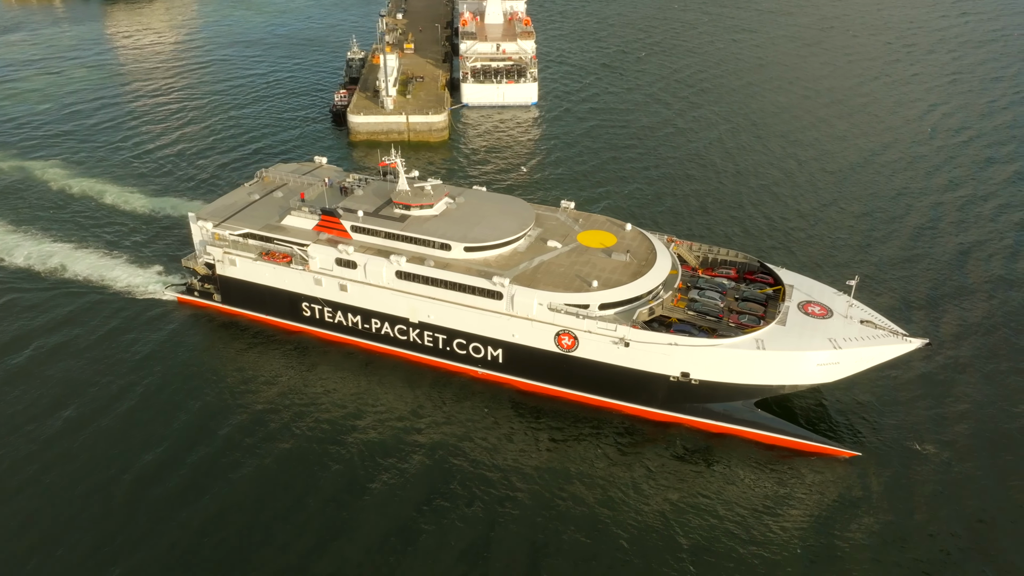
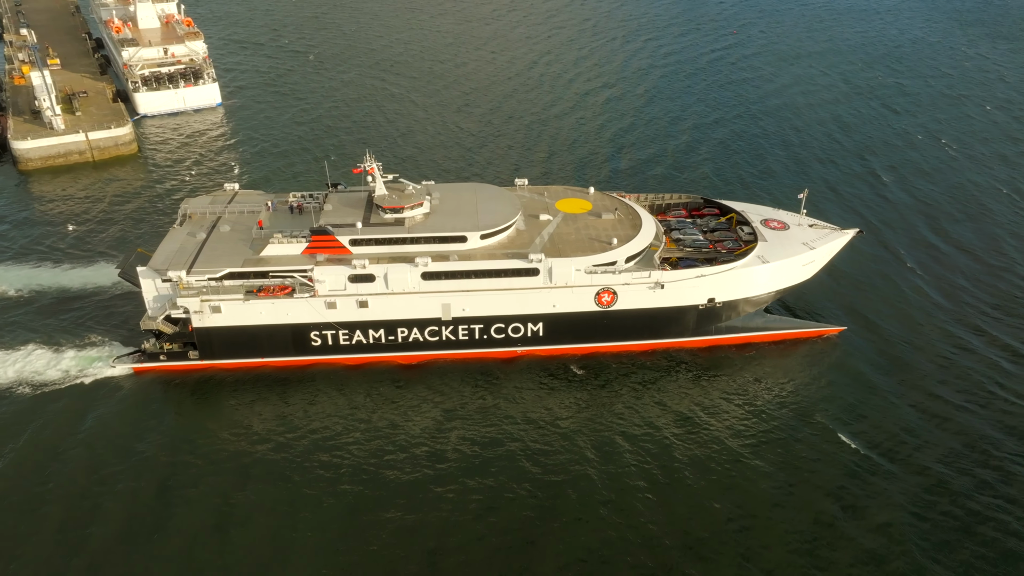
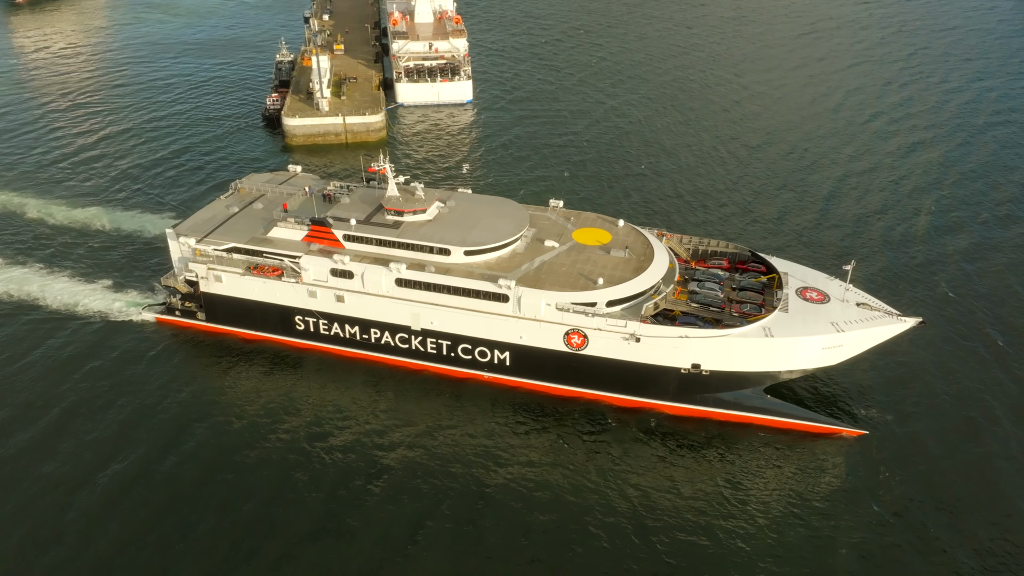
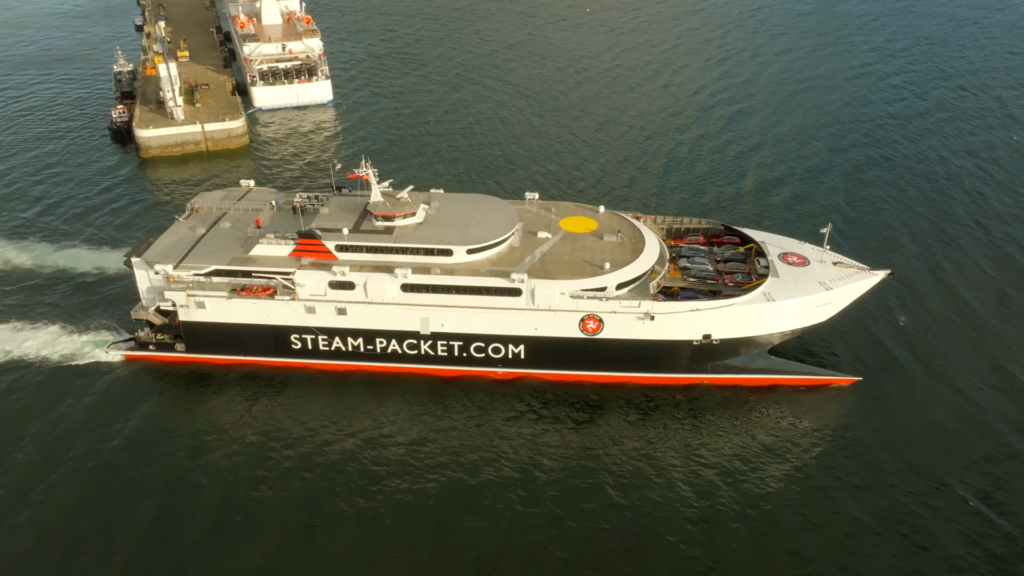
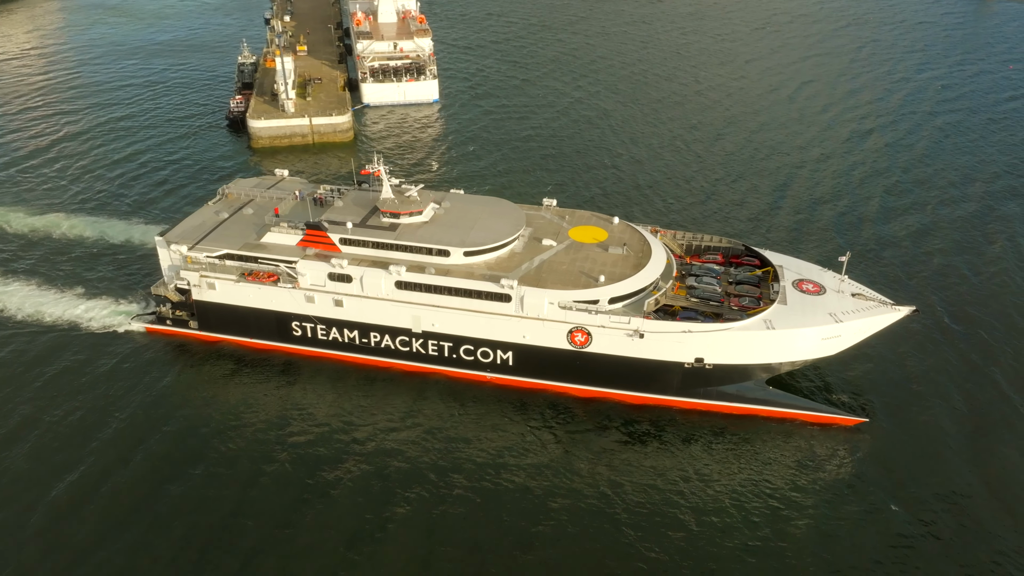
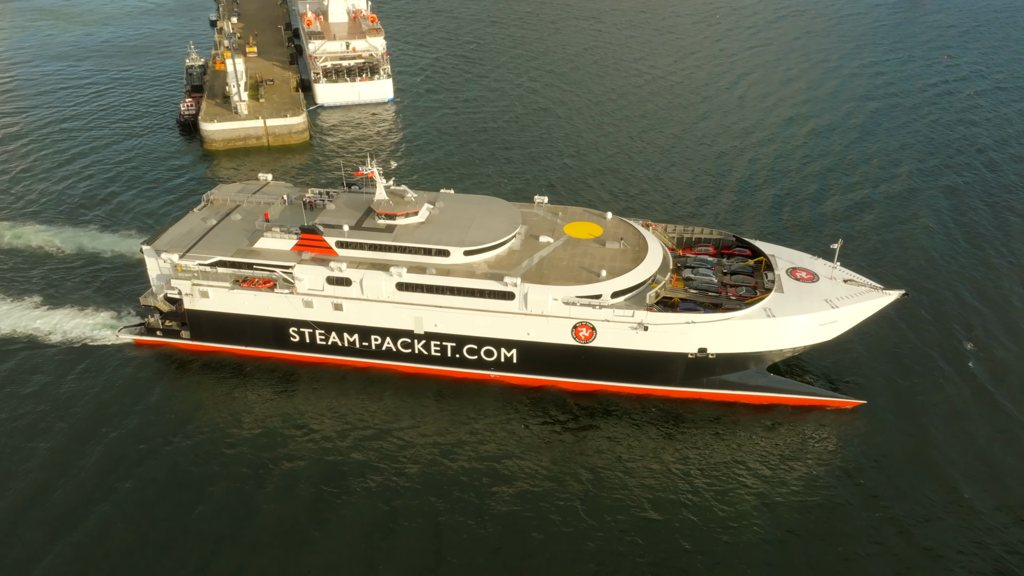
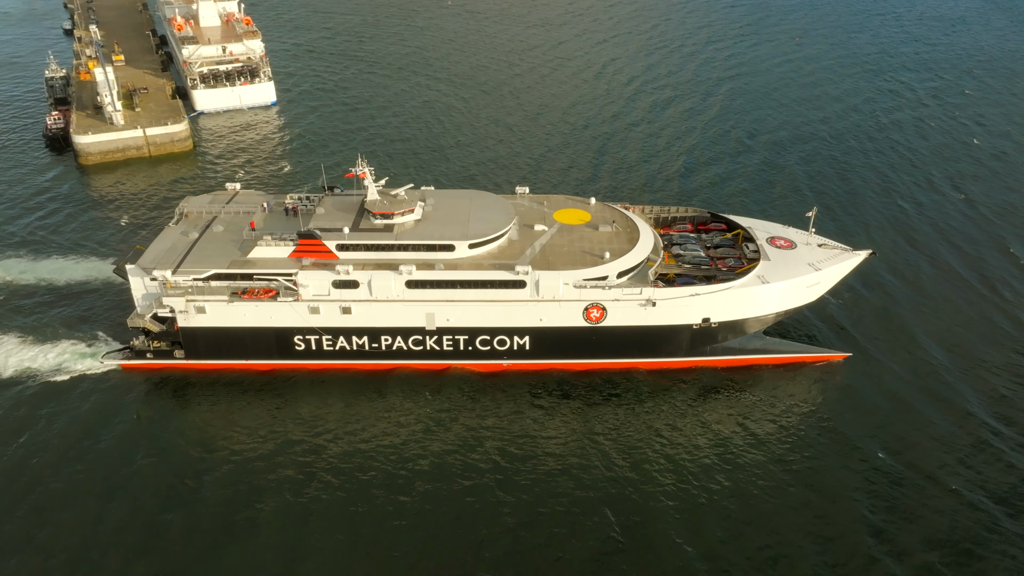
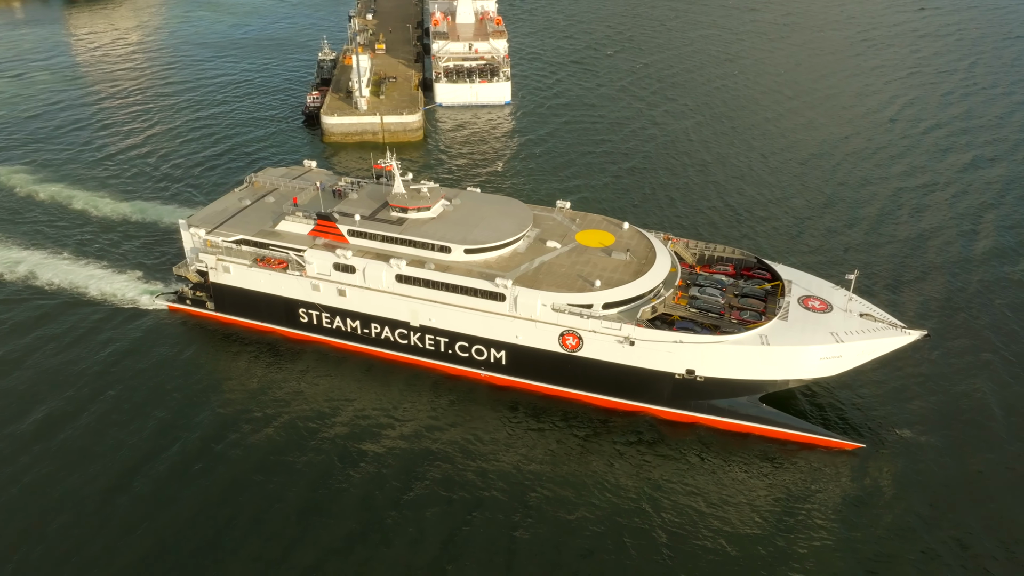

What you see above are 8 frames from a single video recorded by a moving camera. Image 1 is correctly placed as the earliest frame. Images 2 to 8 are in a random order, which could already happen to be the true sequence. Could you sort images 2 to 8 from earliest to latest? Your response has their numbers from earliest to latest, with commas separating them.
8, 3, 5, 6, 4, 7, 2
